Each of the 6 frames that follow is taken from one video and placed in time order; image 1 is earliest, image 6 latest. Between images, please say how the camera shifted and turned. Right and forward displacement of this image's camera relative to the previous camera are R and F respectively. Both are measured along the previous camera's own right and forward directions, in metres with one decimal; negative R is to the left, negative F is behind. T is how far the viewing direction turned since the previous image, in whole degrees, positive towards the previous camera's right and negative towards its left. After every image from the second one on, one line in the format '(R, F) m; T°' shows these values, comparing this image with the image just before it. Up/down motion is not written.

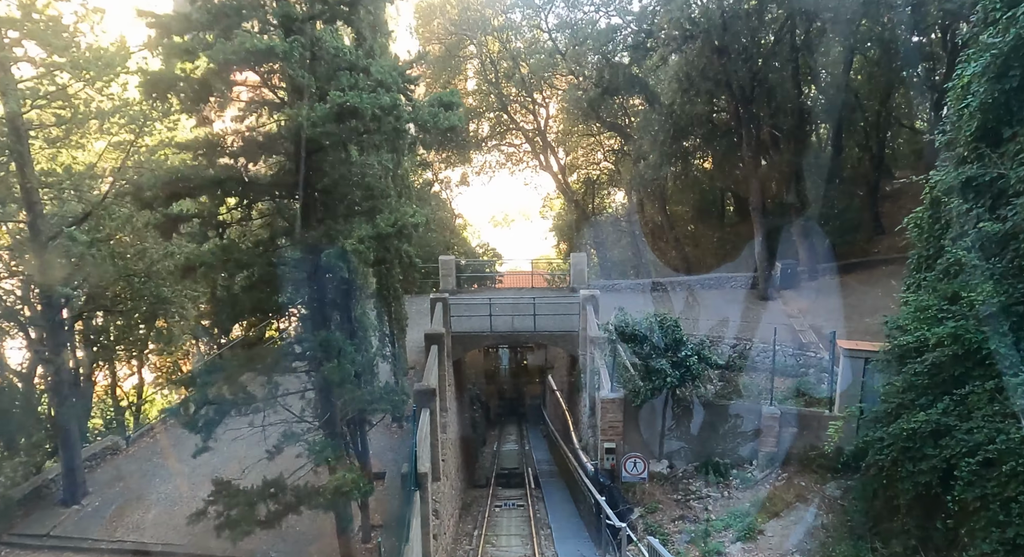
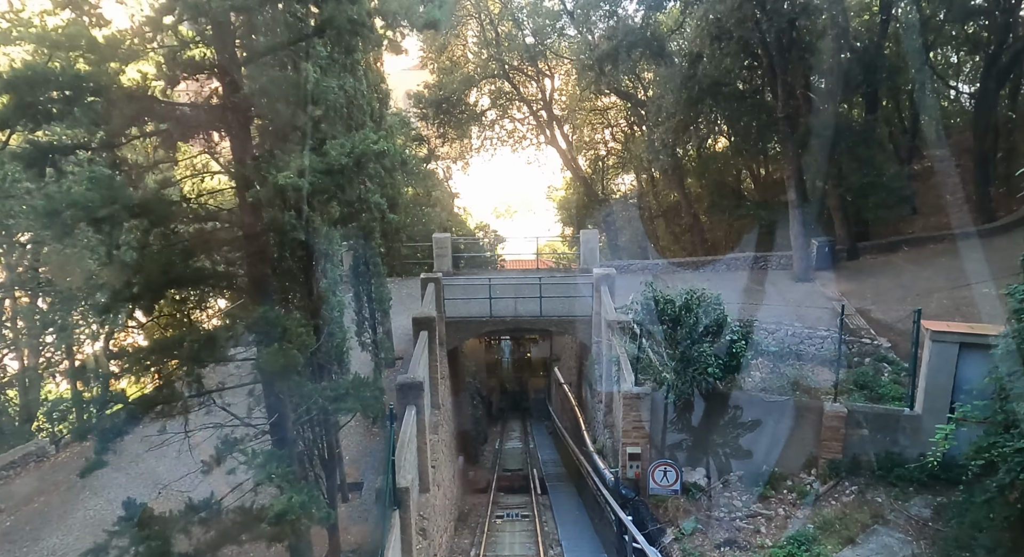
(0.0, +1.9) m; 0°
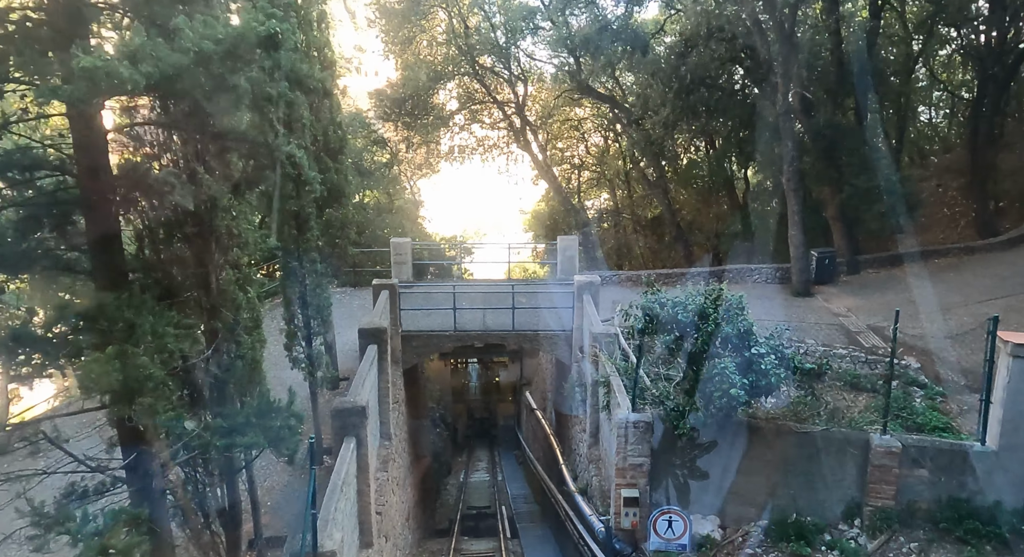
(0.0, +1.8) m; +3°
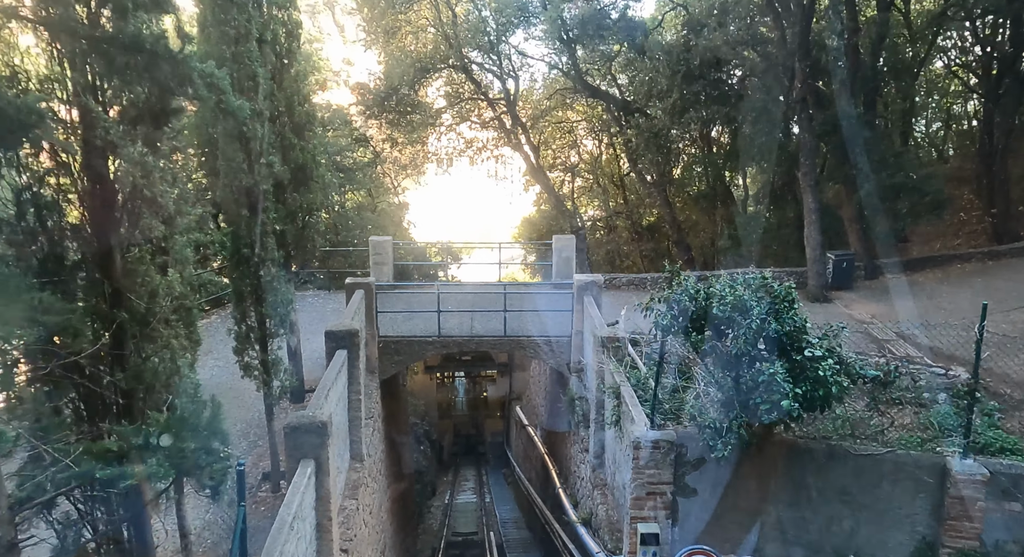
(-0.1, +1.3) m; +1°
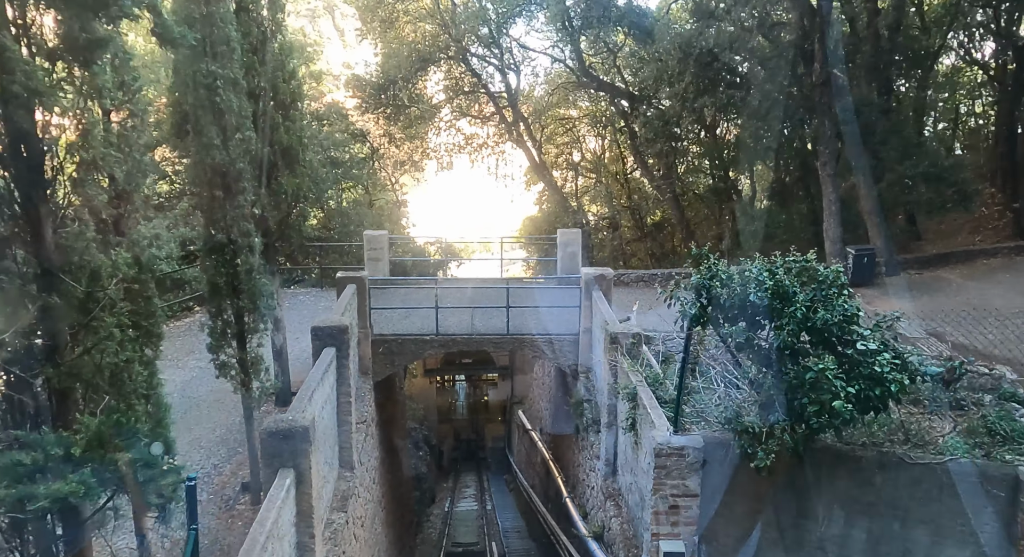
(0.0, +0.7) m; 0°
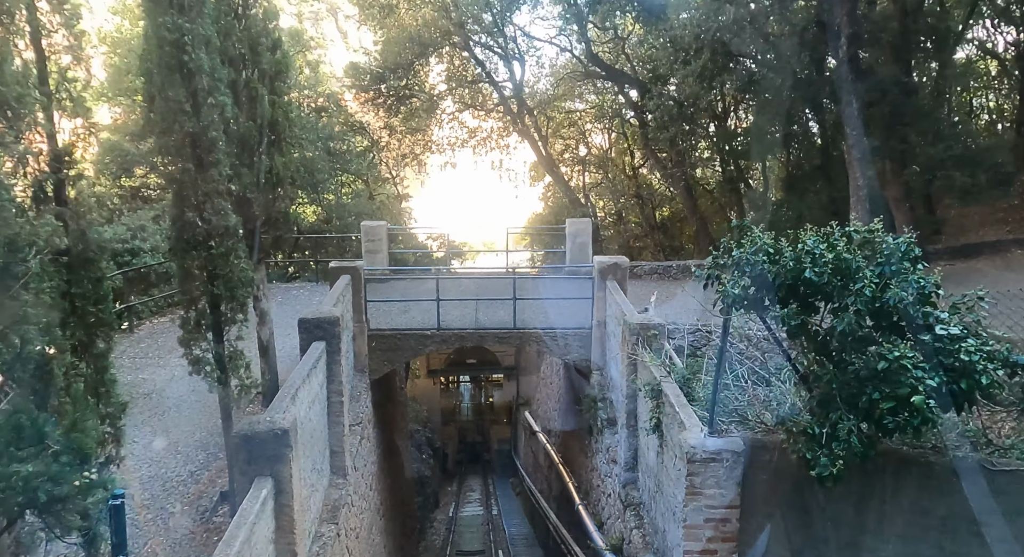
(0.0, +0.7) m; 0°
